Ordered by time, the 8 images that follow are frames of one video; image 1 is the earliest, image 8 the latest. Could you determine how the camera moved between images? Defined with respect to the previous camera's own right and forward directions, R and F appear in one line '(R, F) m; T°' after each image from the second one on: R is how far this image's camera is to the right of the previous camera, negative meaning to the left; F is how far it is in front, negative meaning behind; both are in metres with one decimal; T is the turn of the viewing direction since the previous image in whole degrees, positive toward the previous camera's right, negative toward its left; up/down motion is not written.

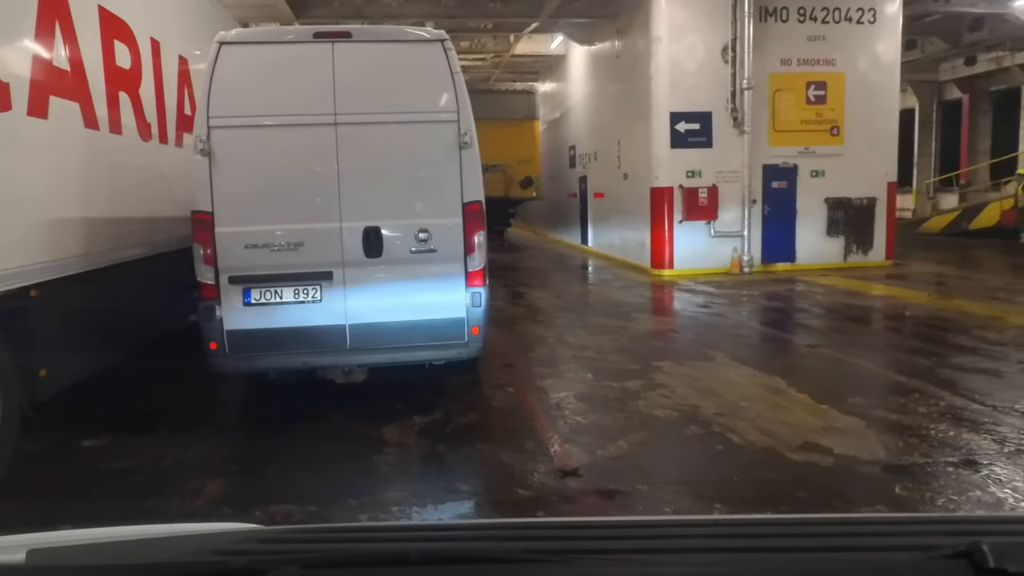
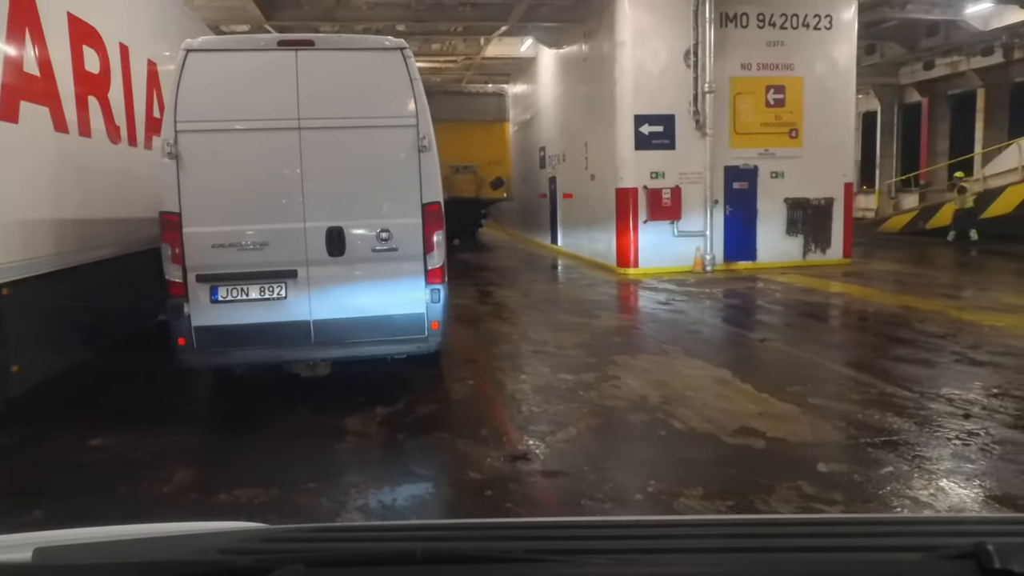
(+0.3, -0.2) m; 0°
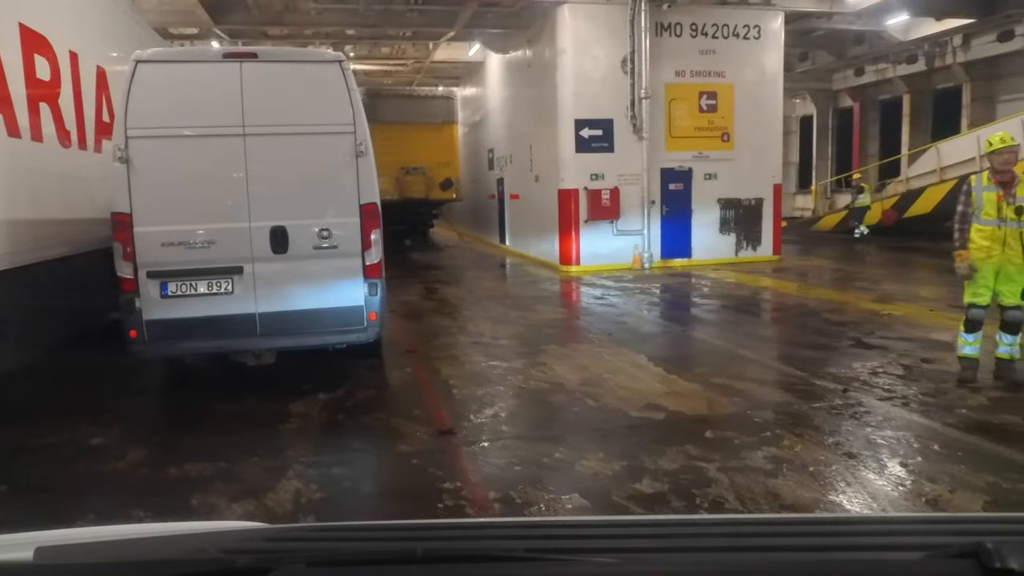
(+0.2, -0.5) m; +3°
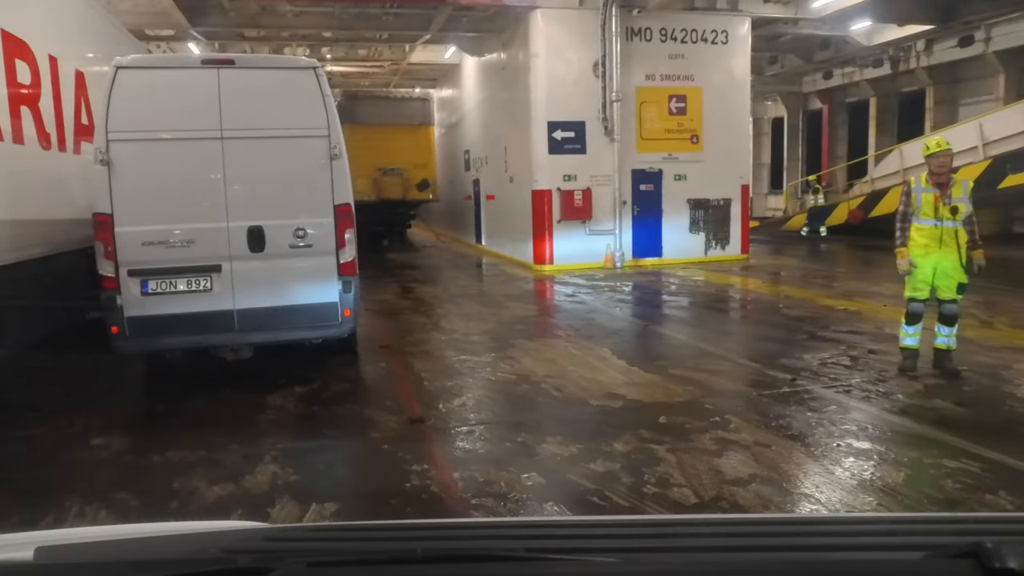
(+0.1, -0.3) m; +2°
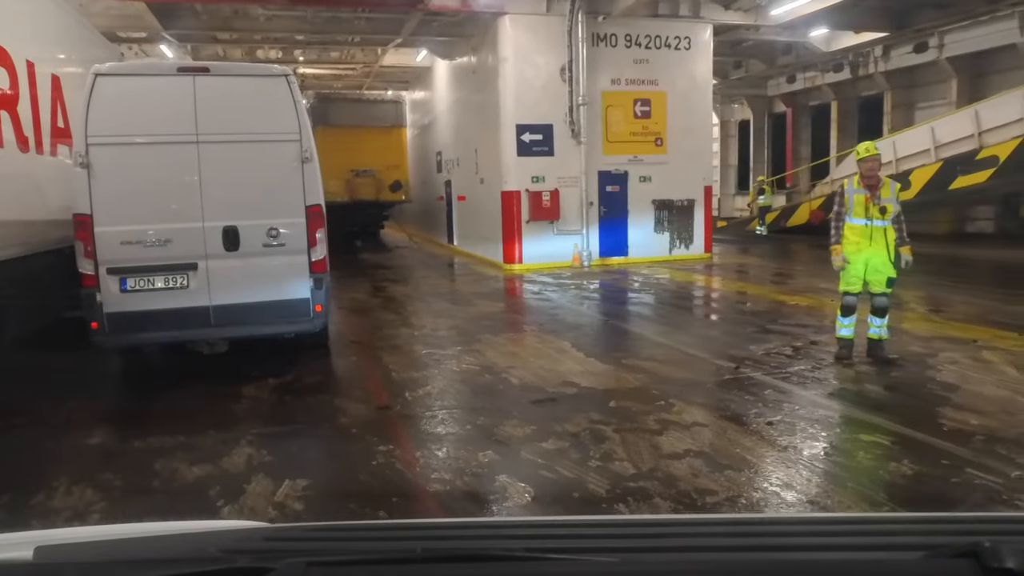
(+0.1, -0.4) m; +2°
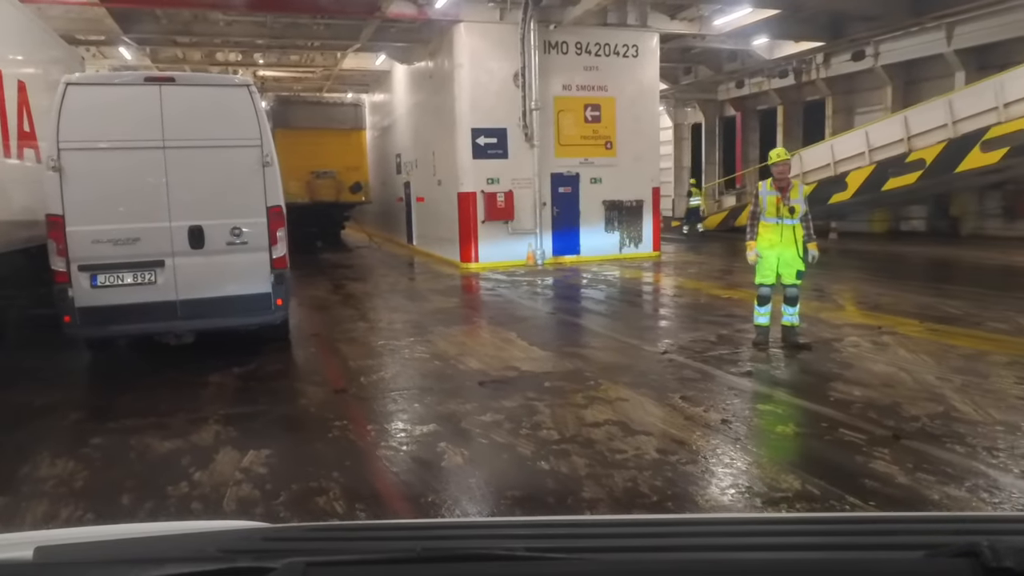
(+0.2, -0.6) m; +3°
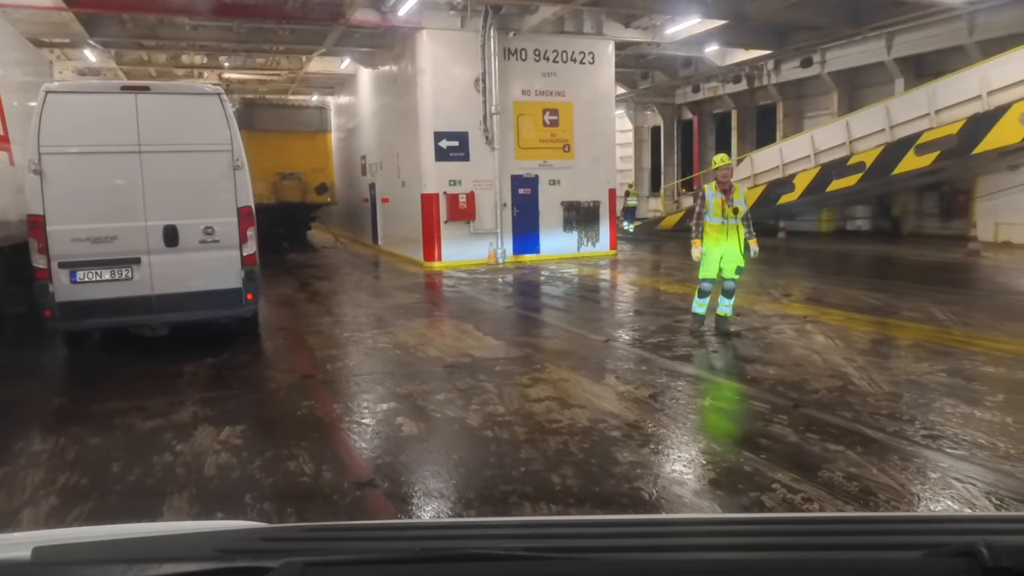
(+0.1, -0.6) m; +2°
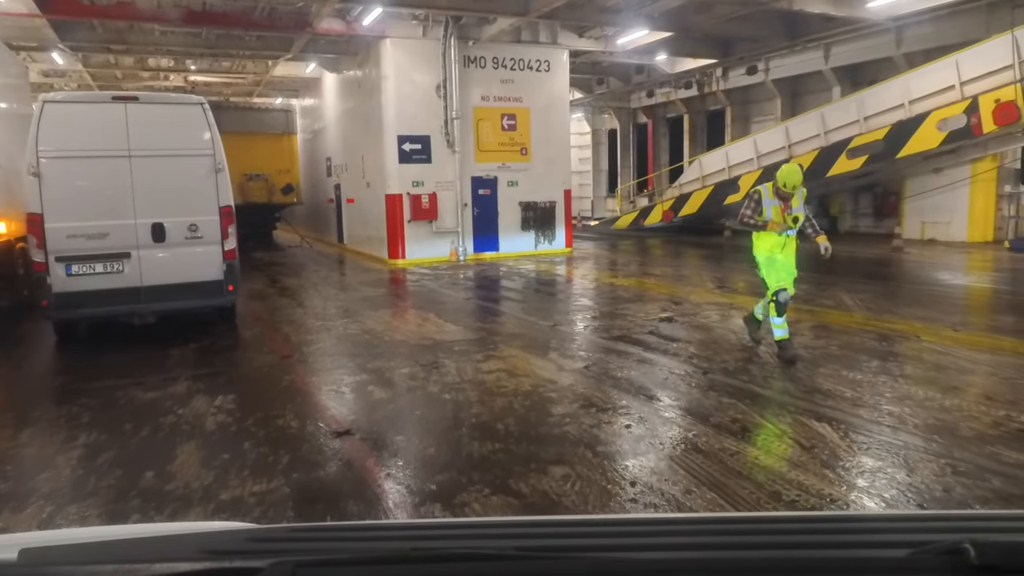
(+0.1, -0.9) m; +3°
